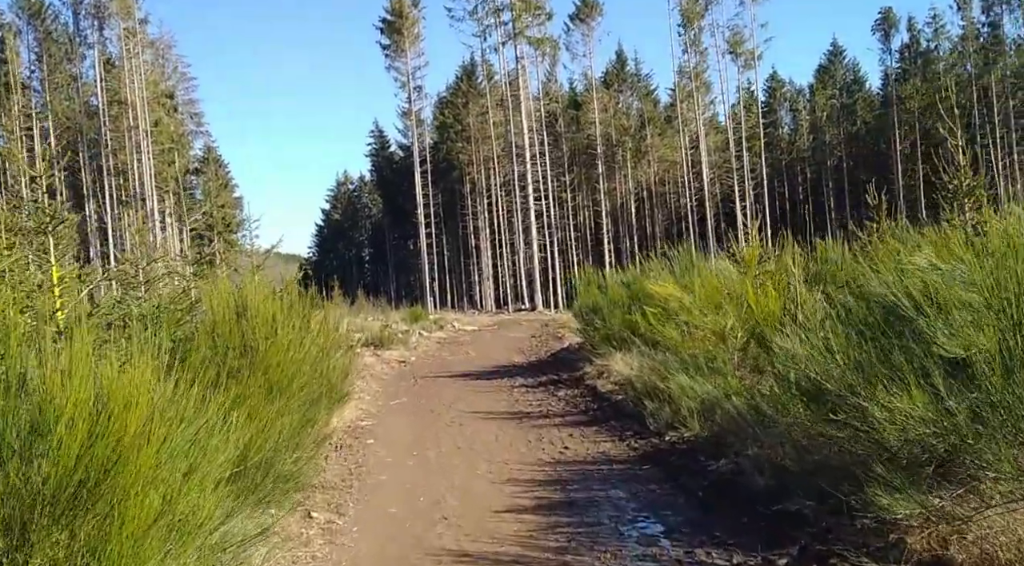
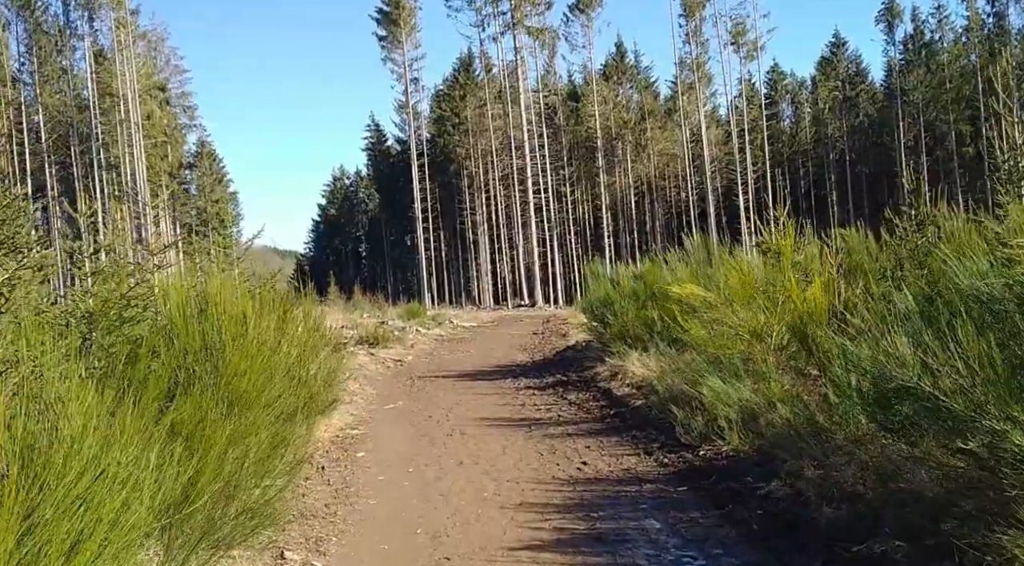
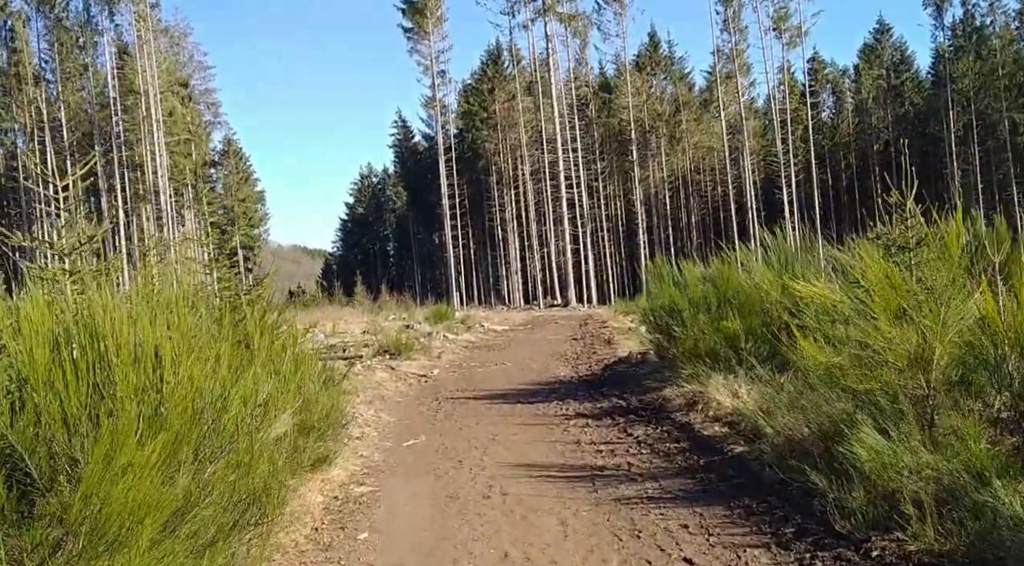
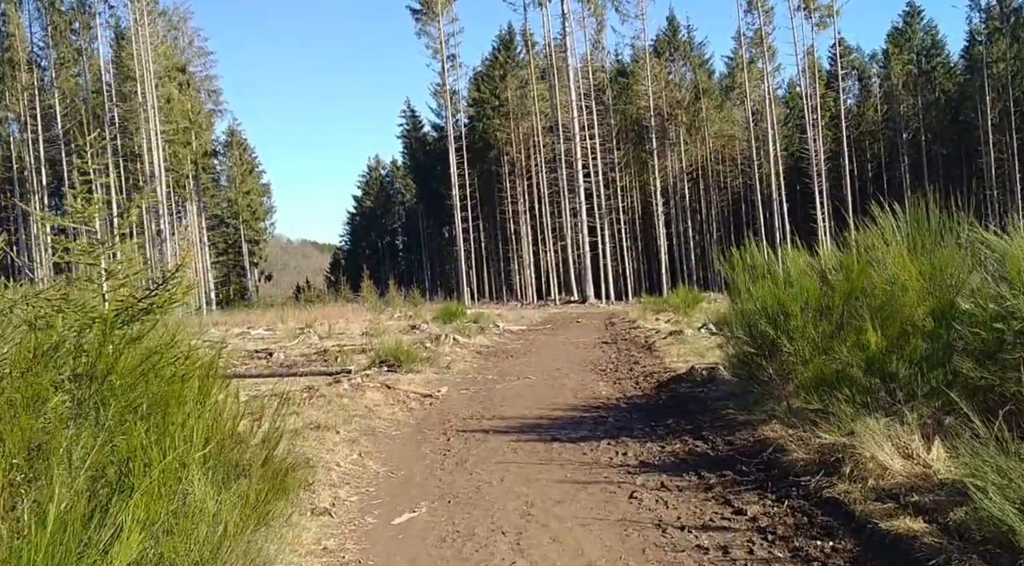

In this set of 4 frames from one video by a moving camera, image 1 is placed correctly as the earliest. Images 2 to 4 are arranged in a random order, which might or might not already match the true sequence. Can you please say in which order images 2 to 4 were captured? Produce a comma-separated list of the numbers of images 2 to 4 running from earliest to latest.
2, 3, 4
